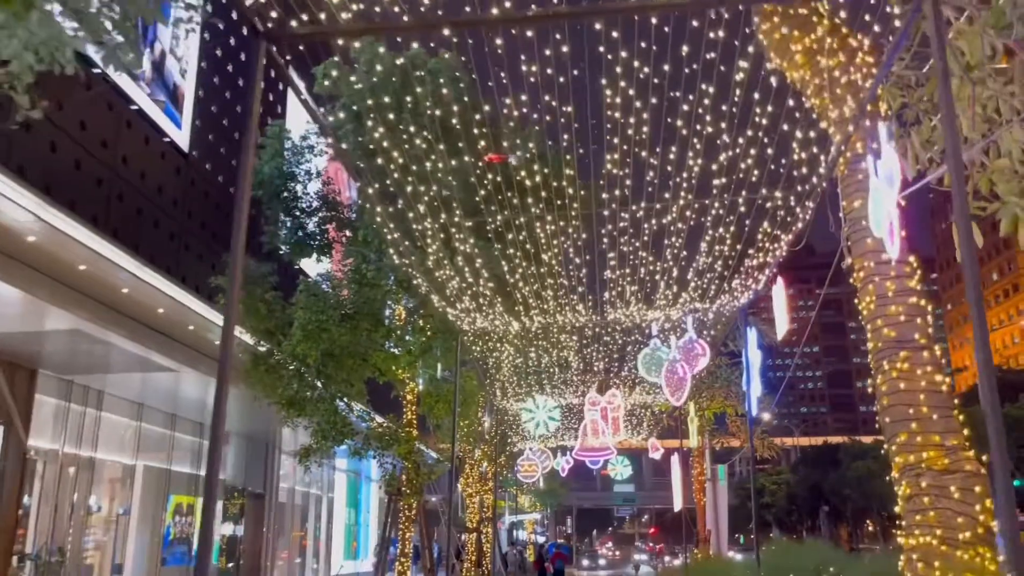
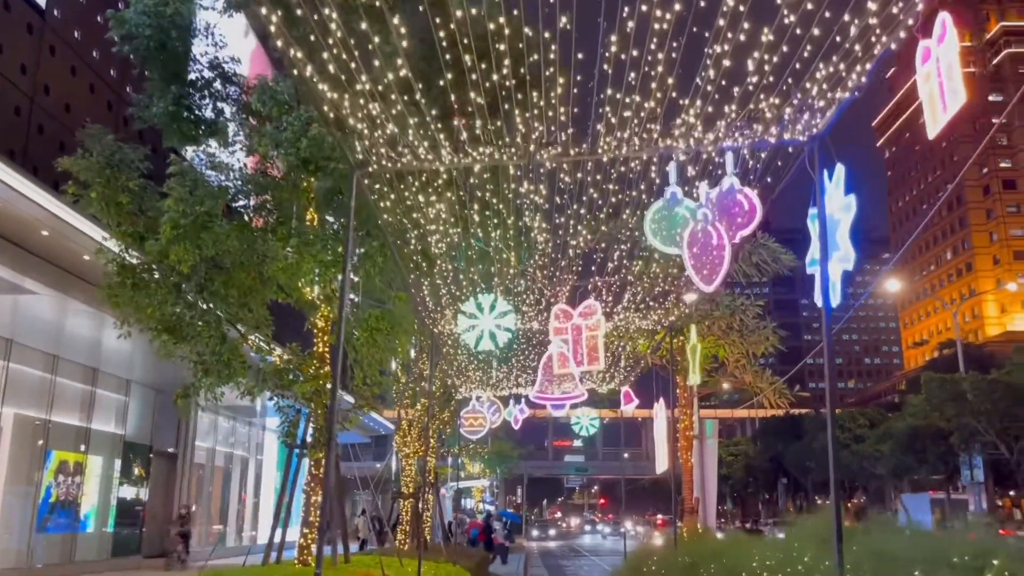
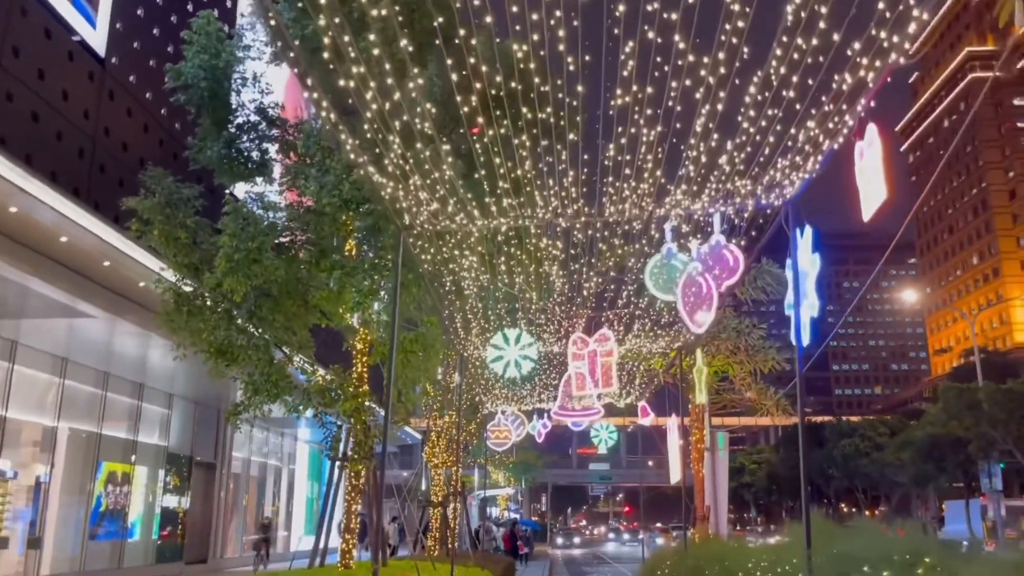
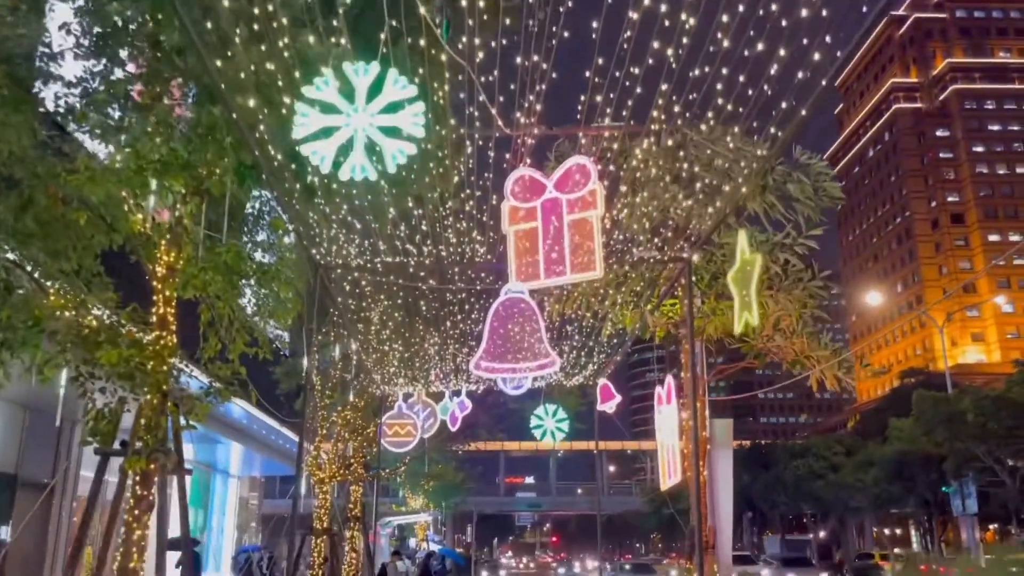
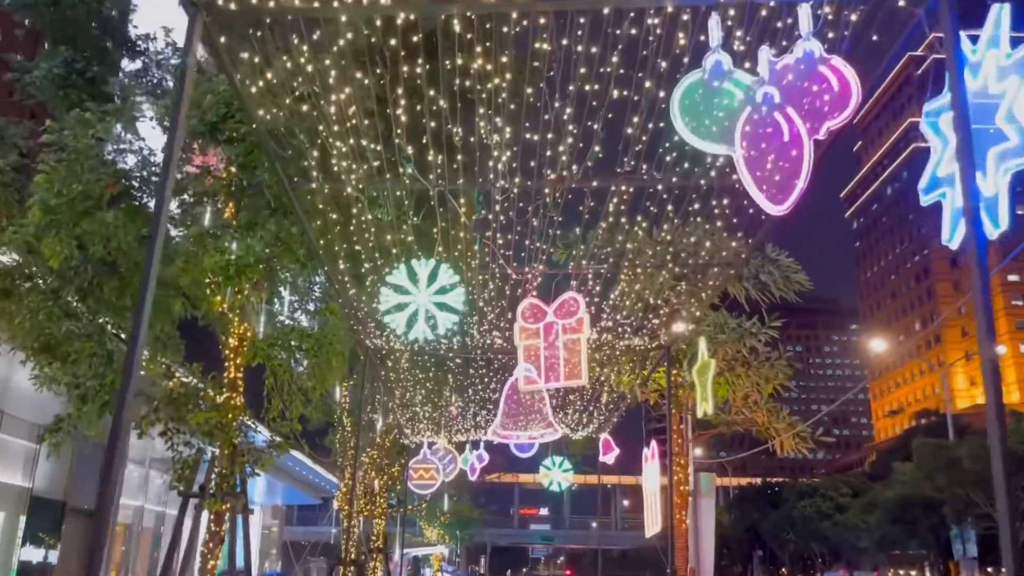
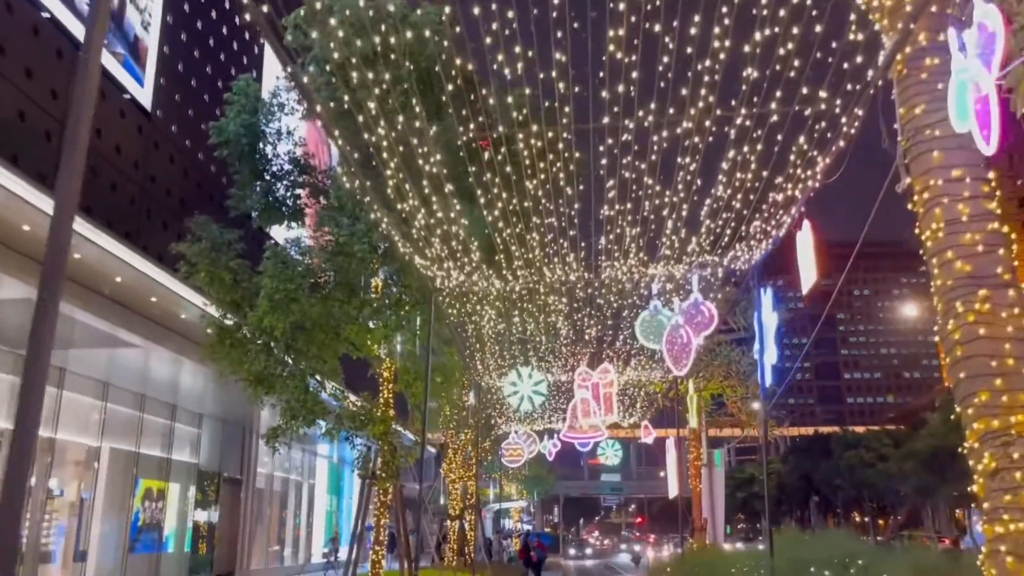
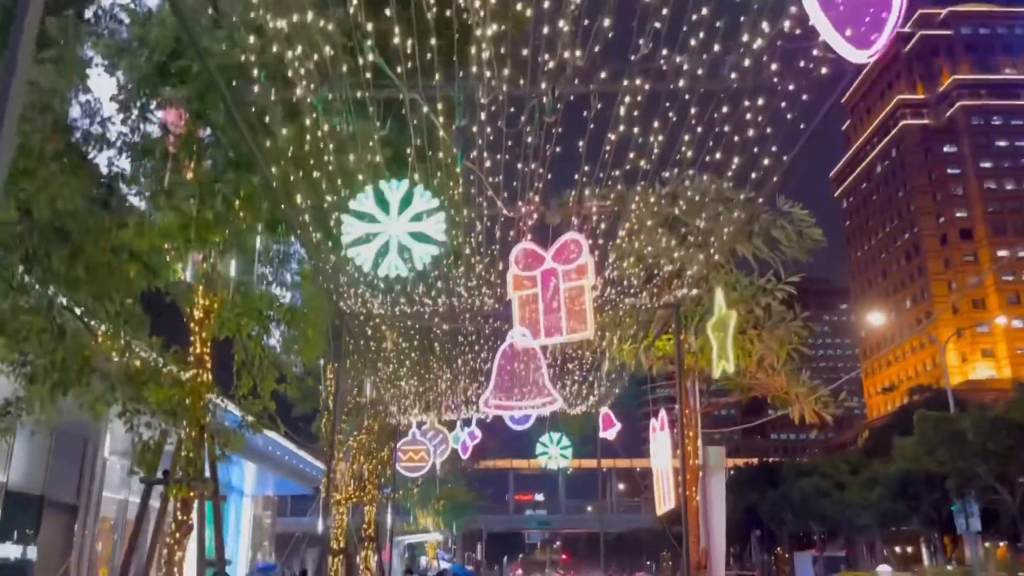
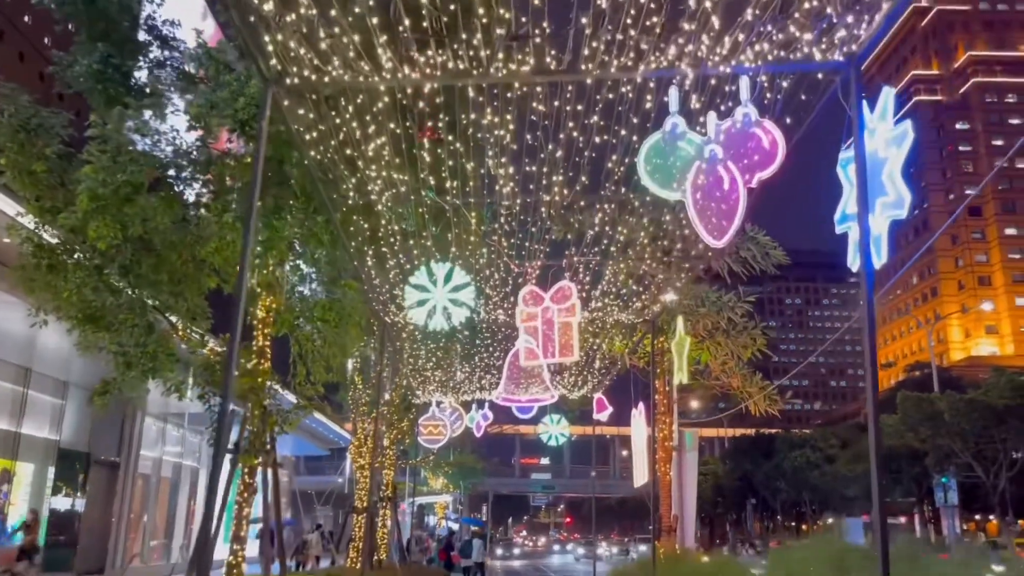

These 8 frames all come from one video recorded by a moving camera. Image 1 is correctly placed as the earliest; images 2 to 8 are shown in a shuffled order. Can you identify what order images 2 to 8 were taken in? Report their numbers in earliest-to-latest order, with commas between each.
6, 3, 2, 8, 5, 7, 4
